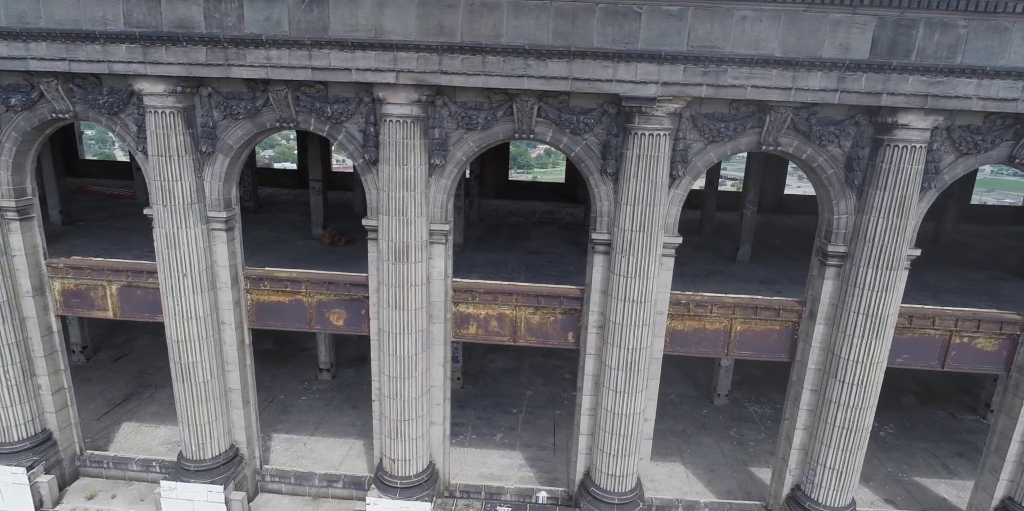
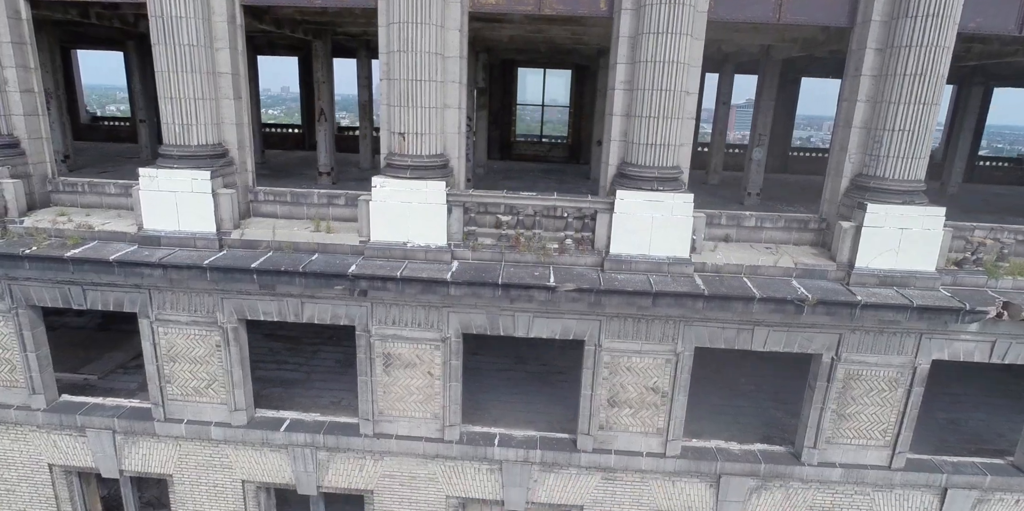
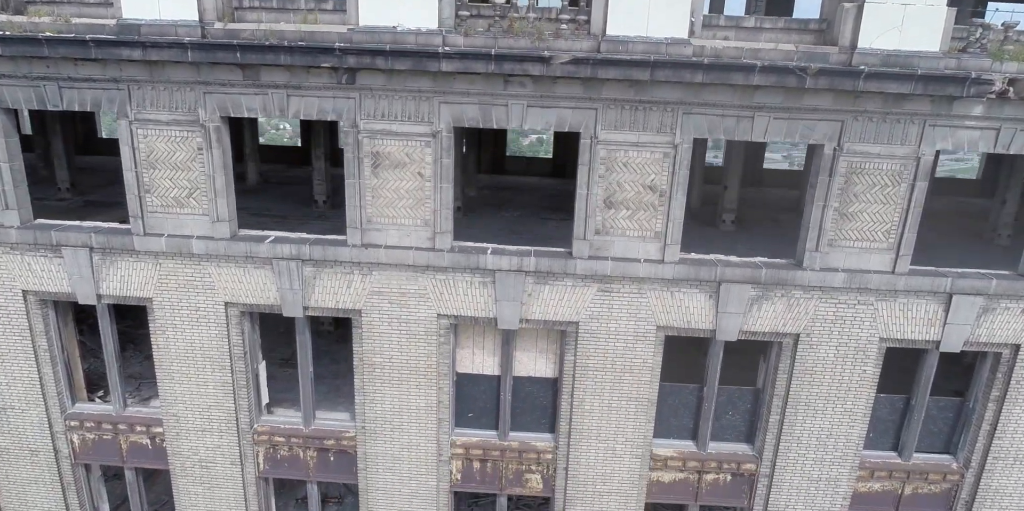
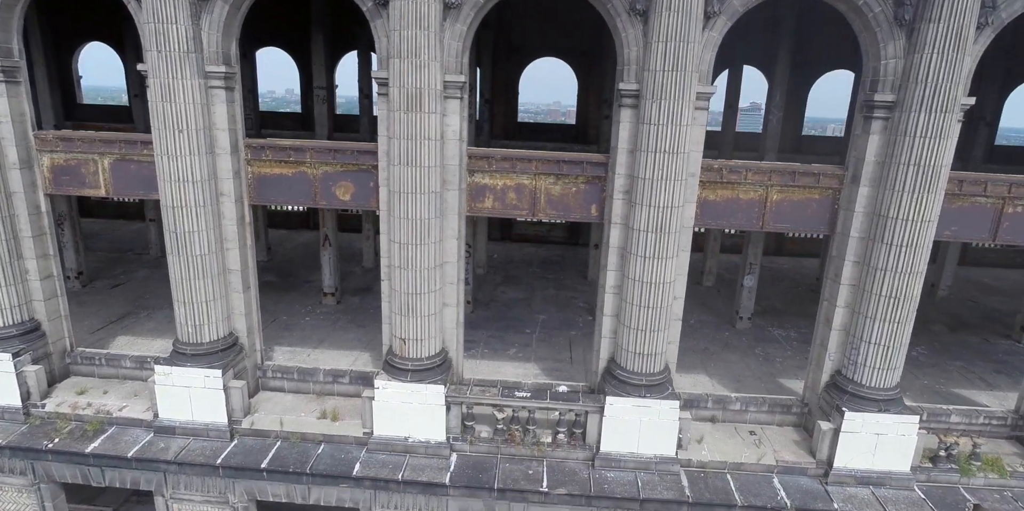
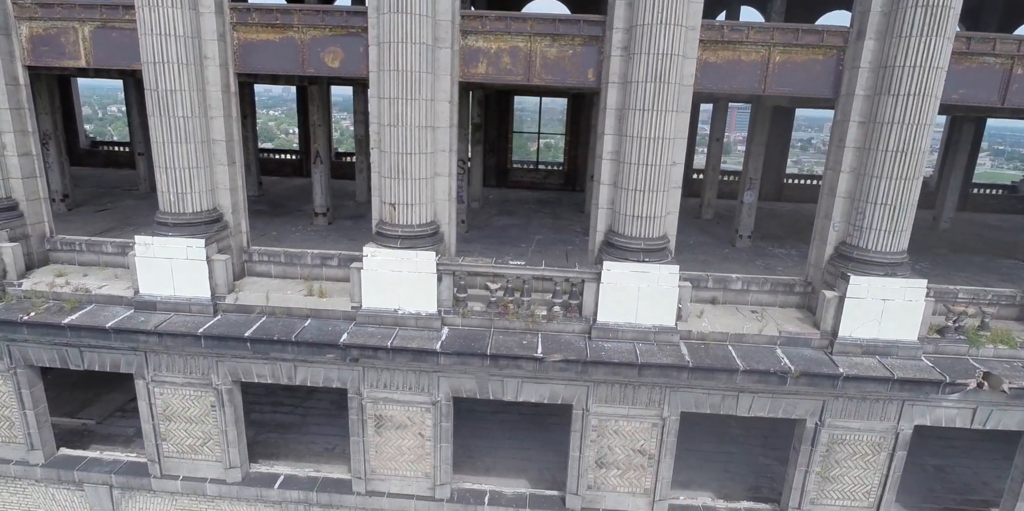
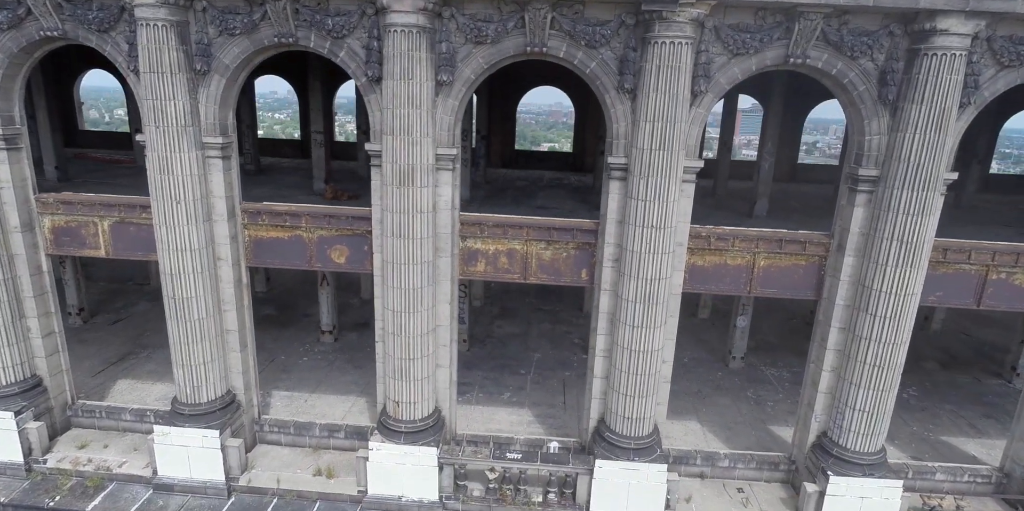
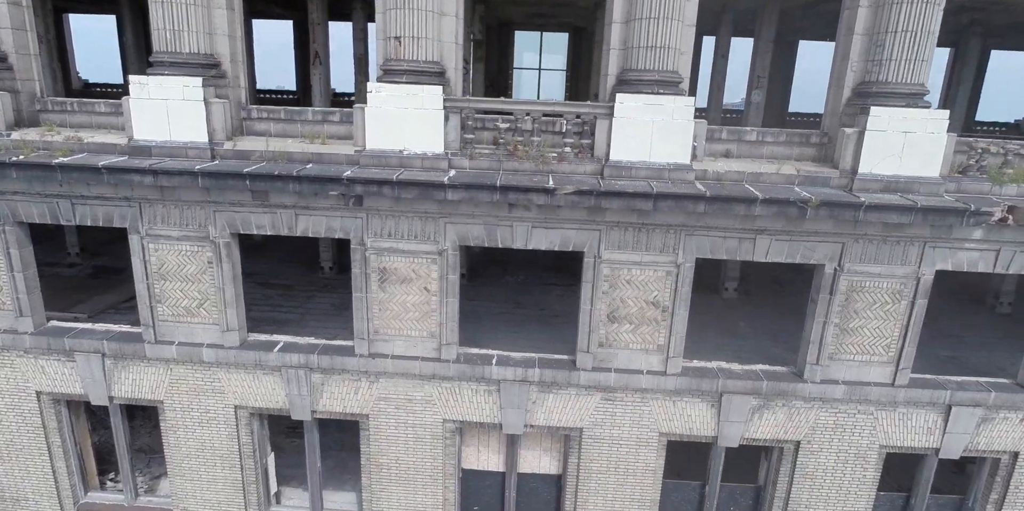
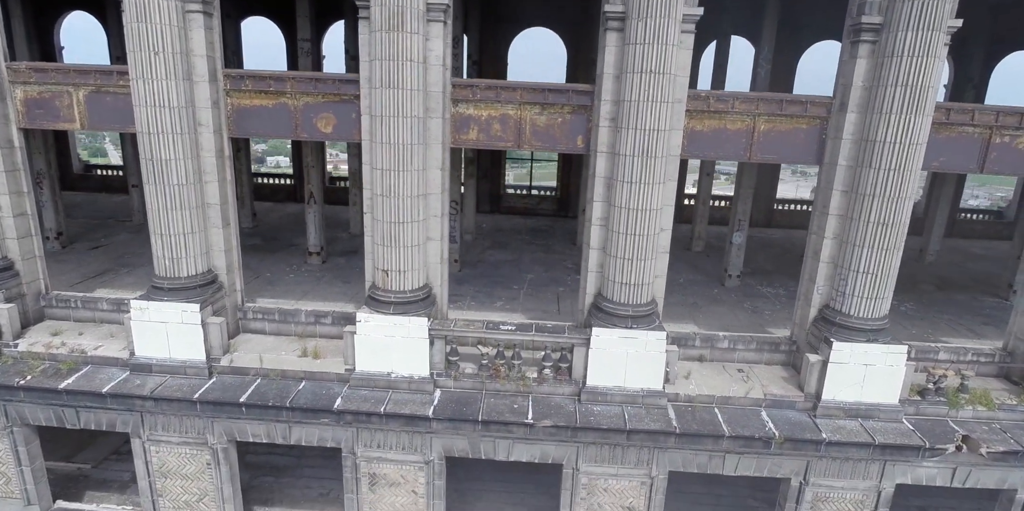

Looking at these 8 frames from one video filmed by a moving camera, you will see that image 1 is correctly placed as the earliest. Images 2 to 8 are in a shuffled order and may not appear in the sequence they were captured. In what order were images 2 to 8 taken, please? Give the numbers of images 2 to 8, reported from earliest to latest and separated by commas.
6, 4, 8, 5, 2, 7, 3
